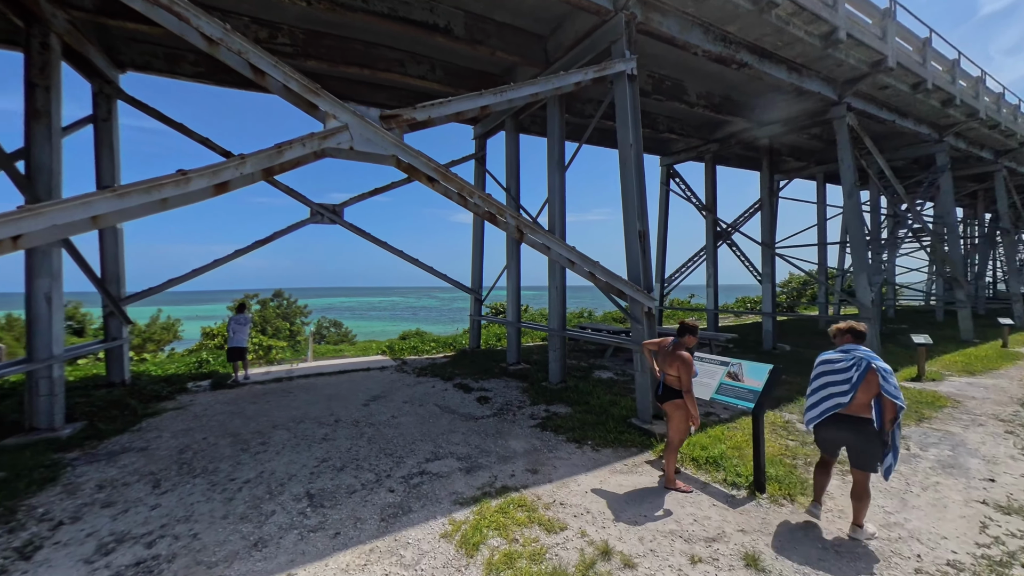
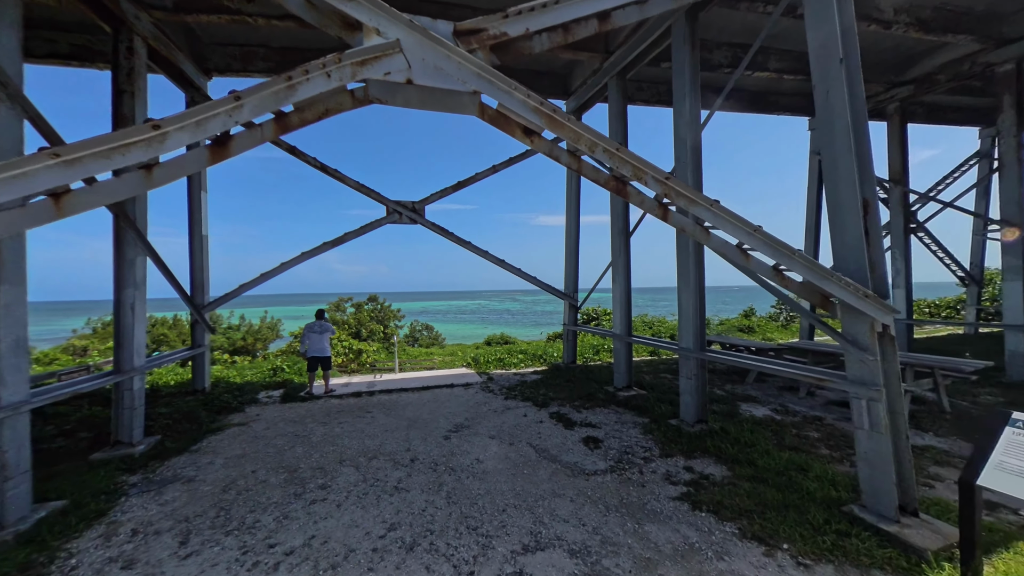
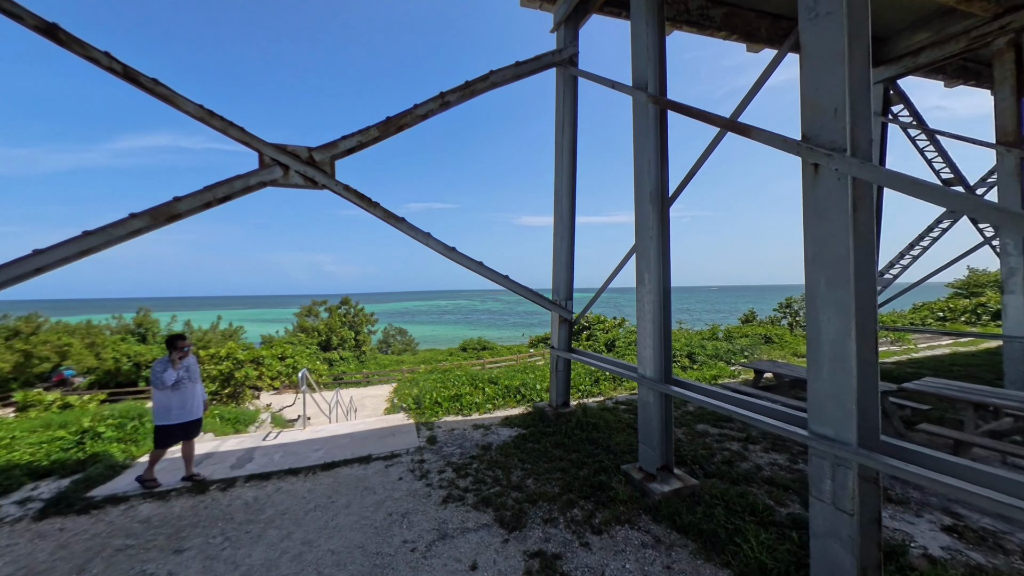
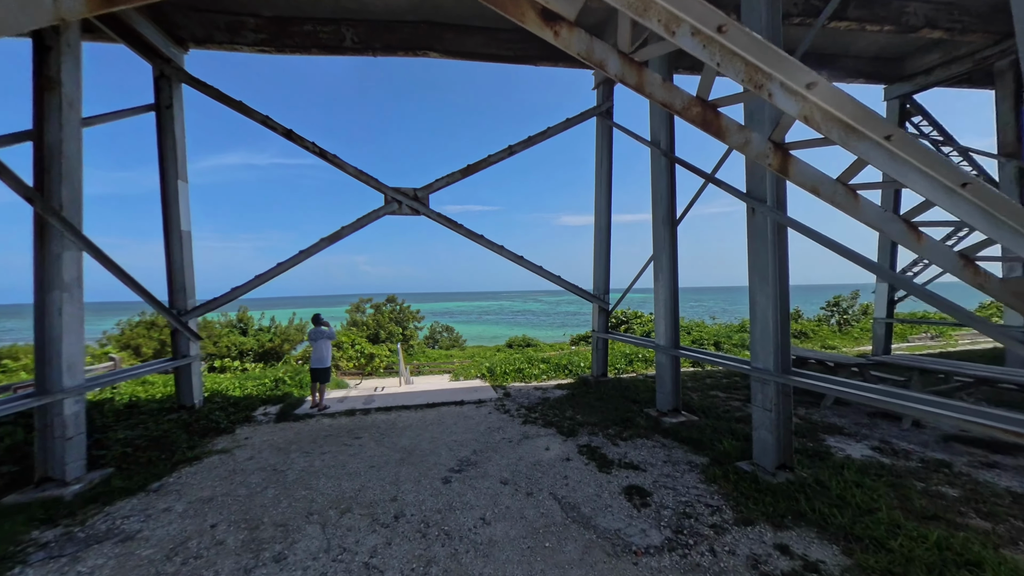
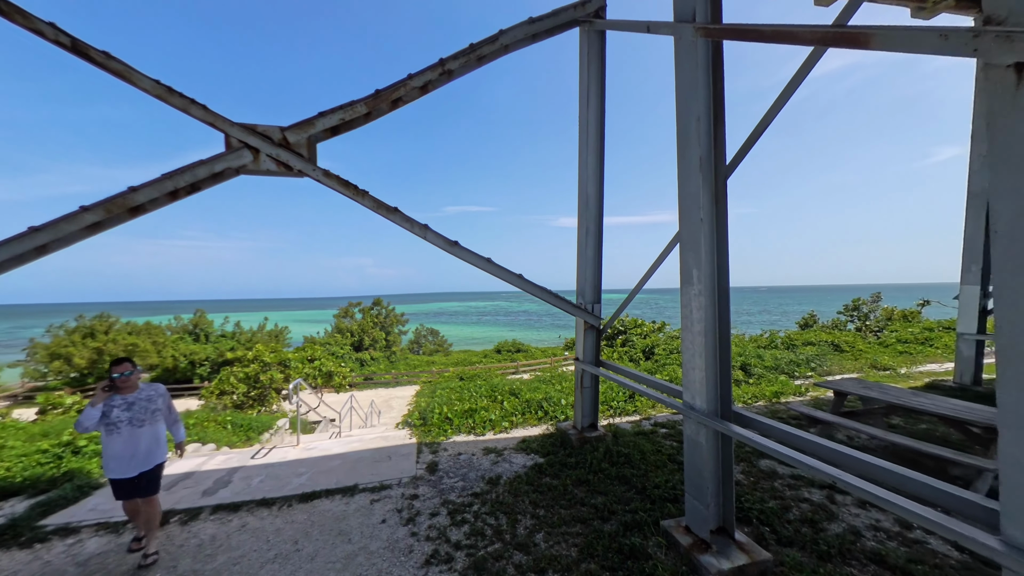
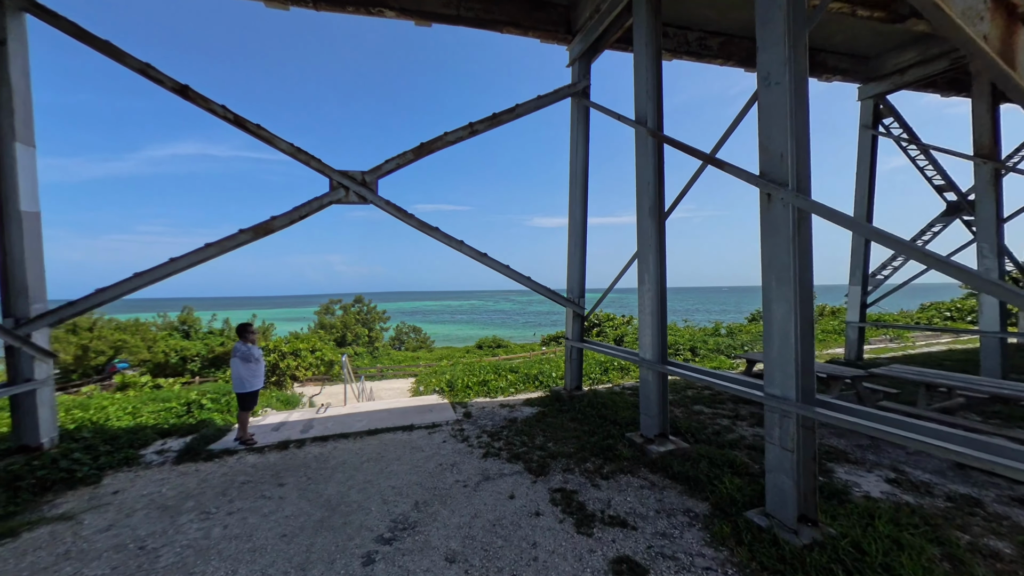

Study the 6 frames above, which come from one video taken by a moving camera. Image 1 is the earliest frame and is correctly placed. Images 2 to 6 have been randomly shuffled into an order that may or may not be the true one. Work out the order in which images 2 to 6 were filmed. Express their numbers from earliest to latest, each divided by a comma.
2, 4, 6, 3, 5
